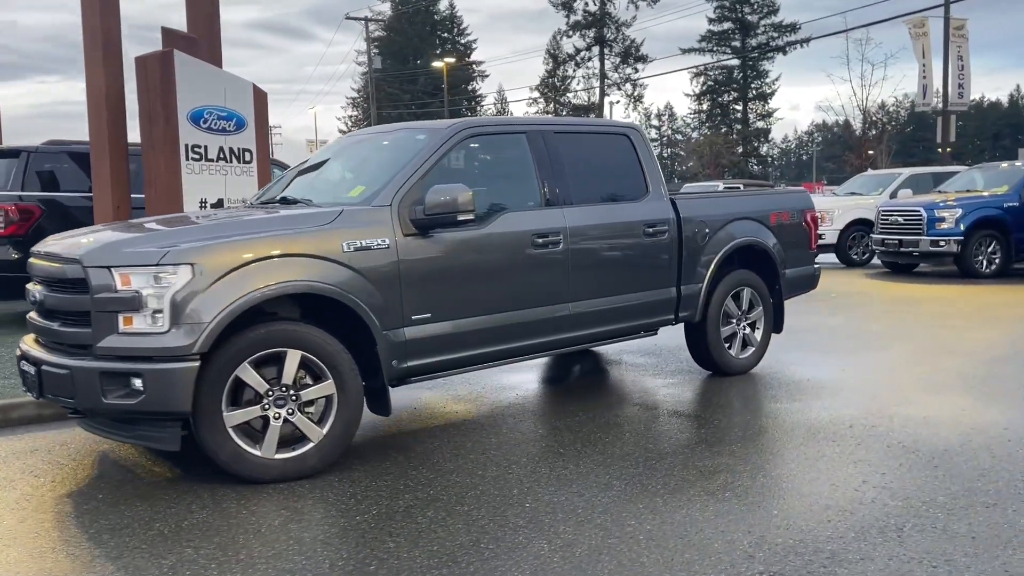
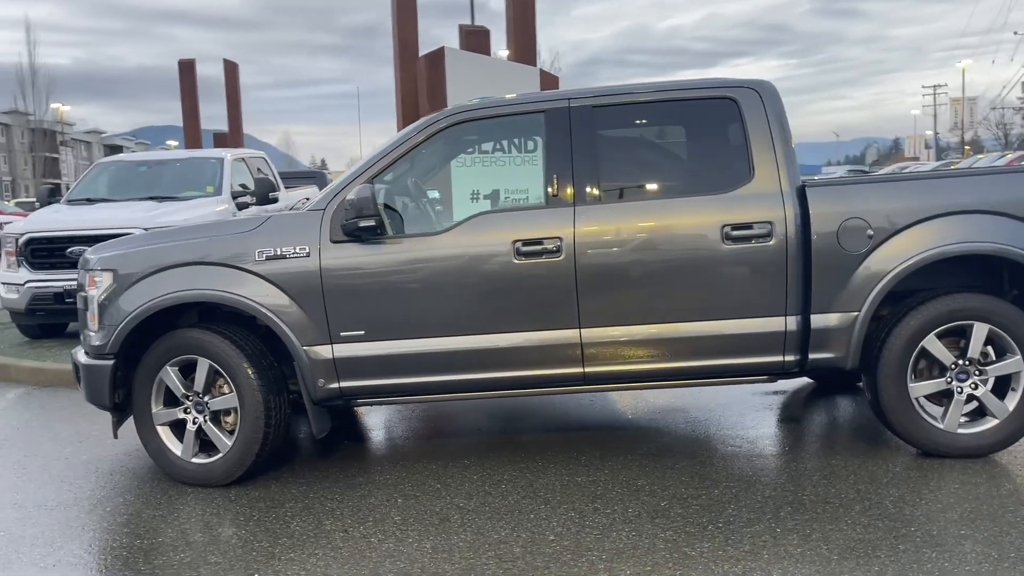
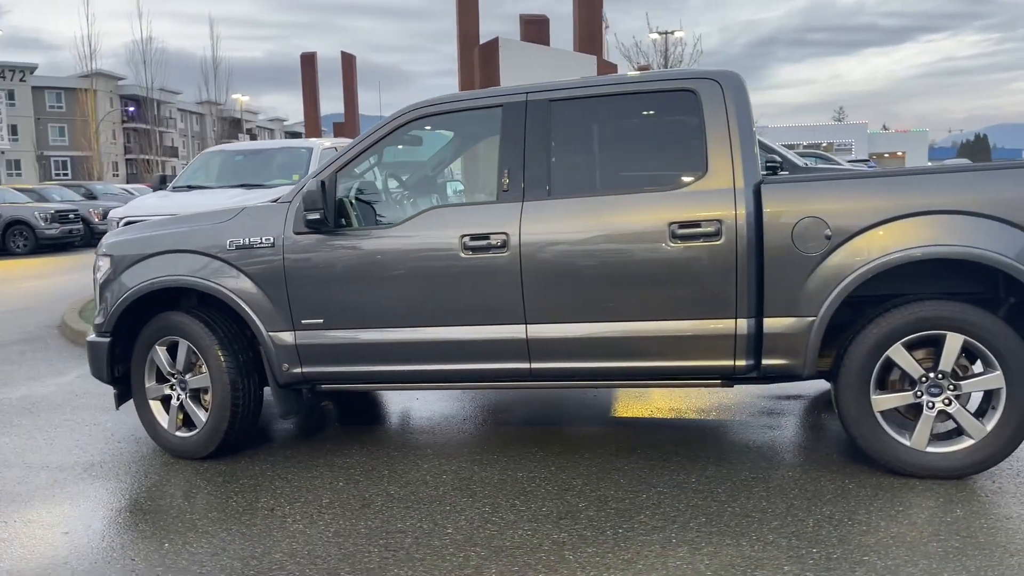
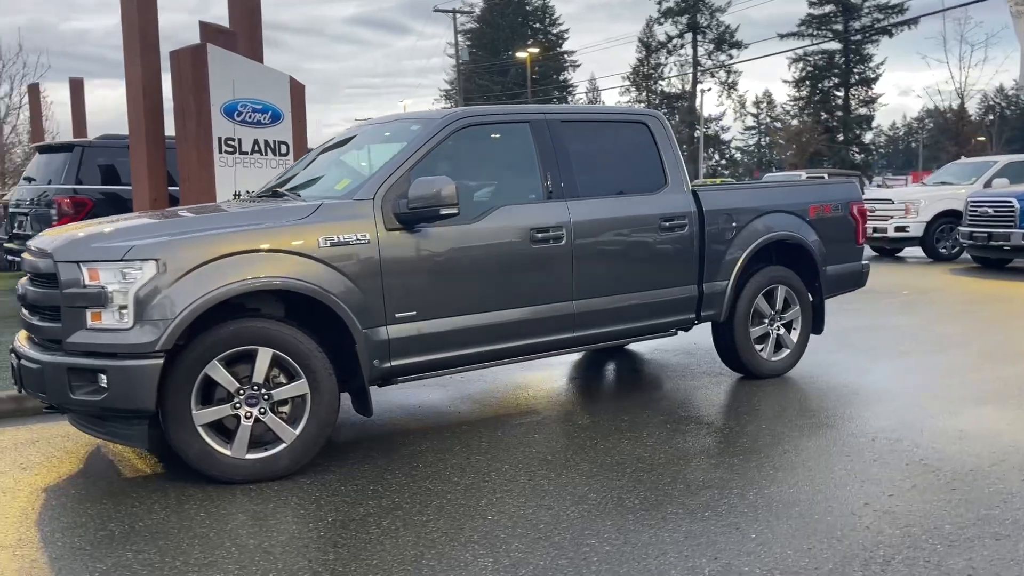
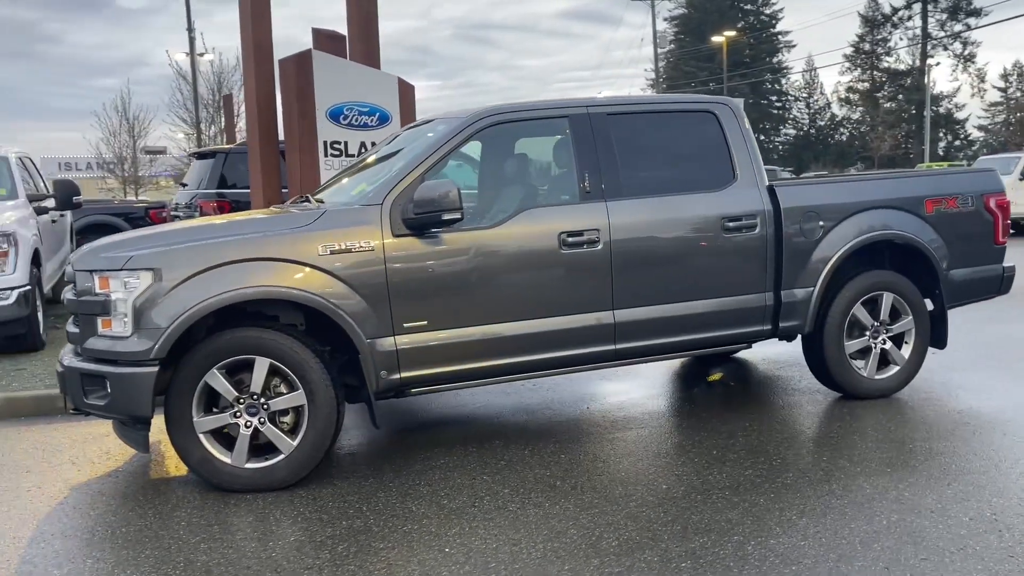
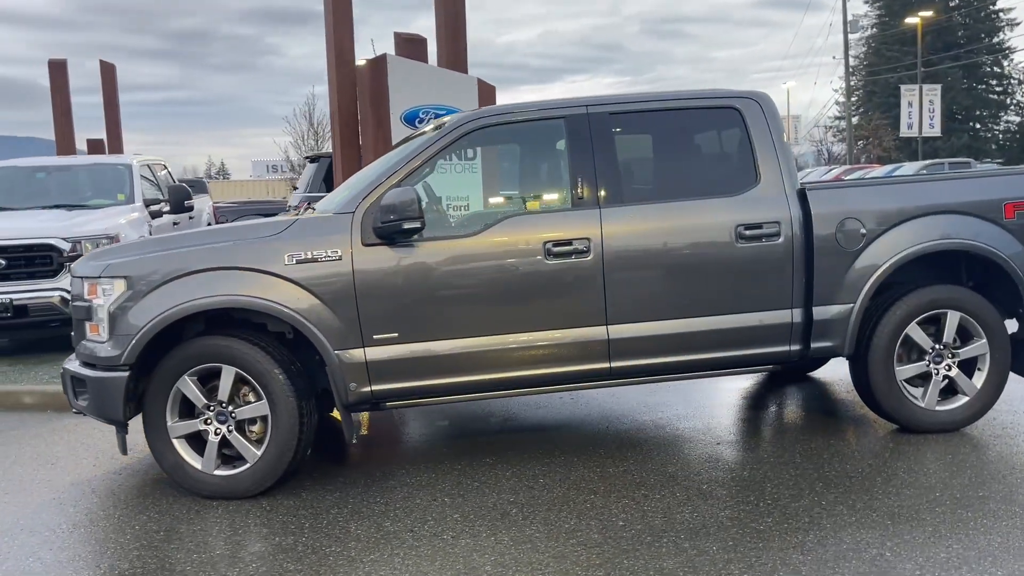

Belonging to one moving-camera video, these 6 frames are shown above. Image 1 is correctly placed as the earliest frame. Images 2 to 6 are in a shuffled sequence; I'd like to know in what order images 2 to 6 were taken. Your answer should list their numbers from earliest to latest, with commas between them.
4, 5, 6, 2, 3
